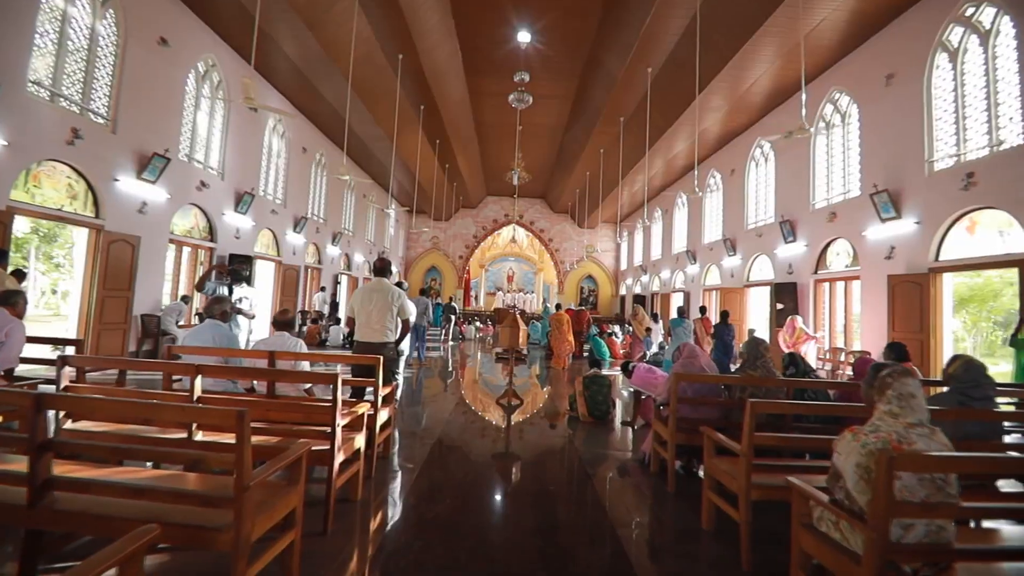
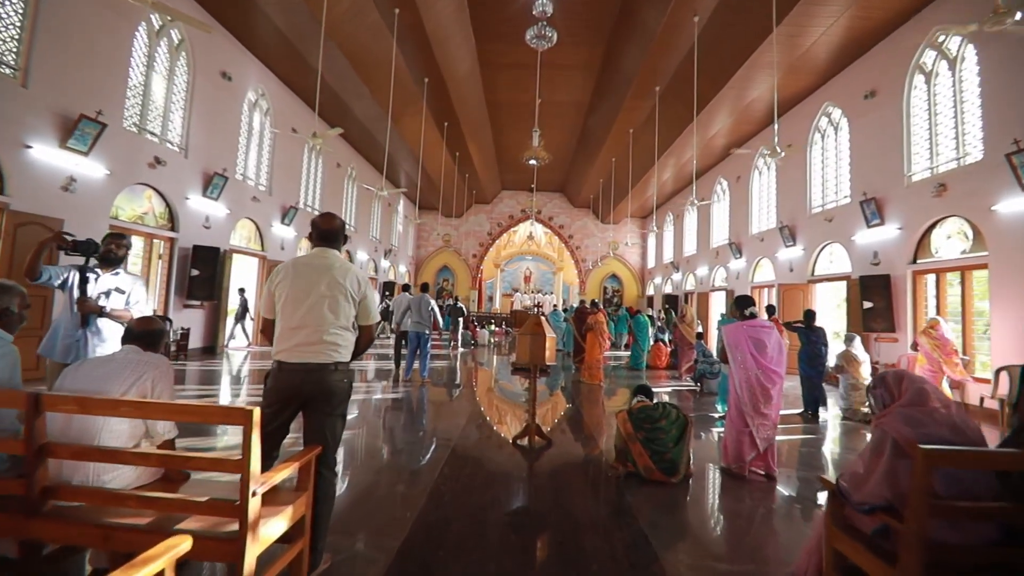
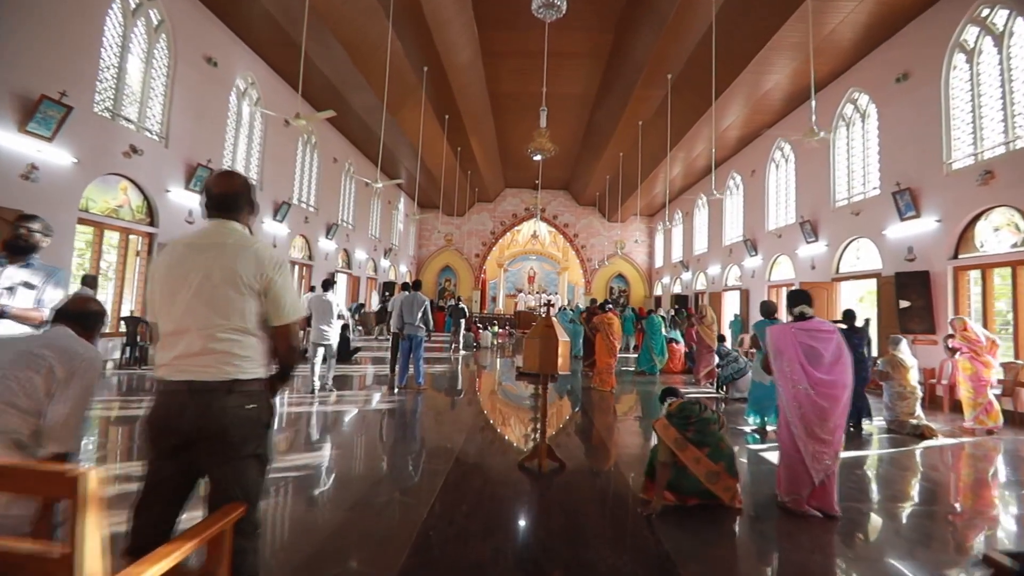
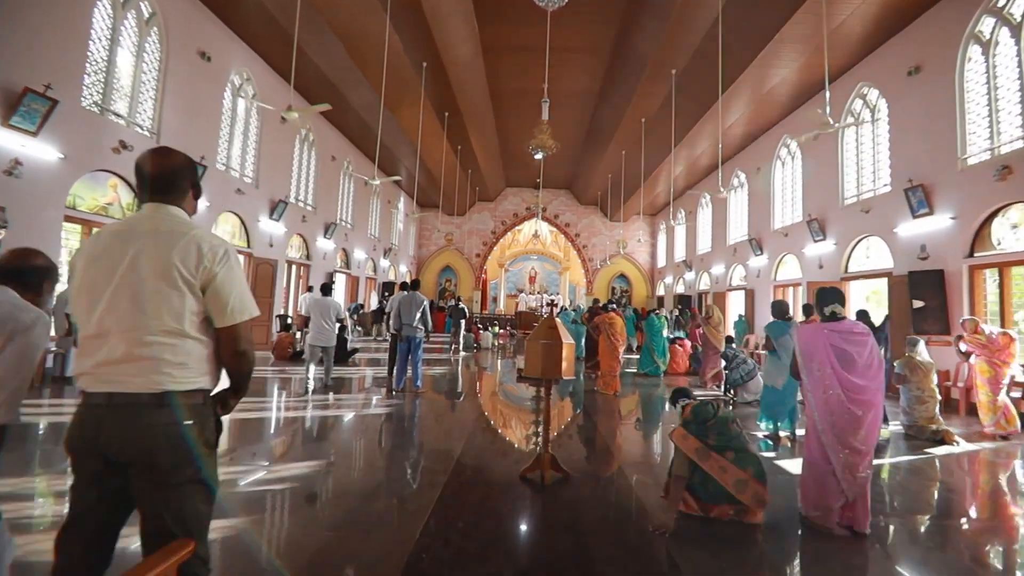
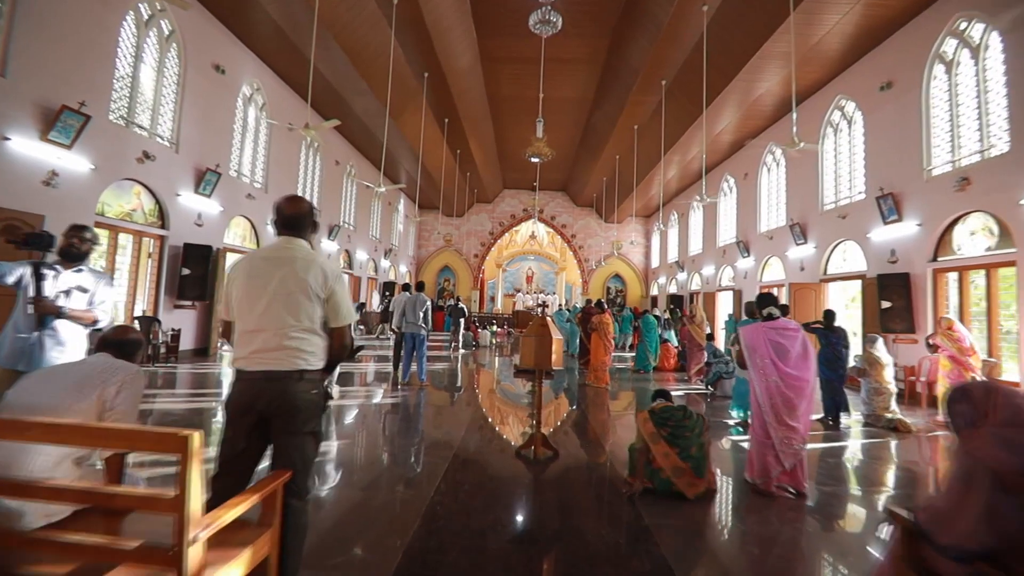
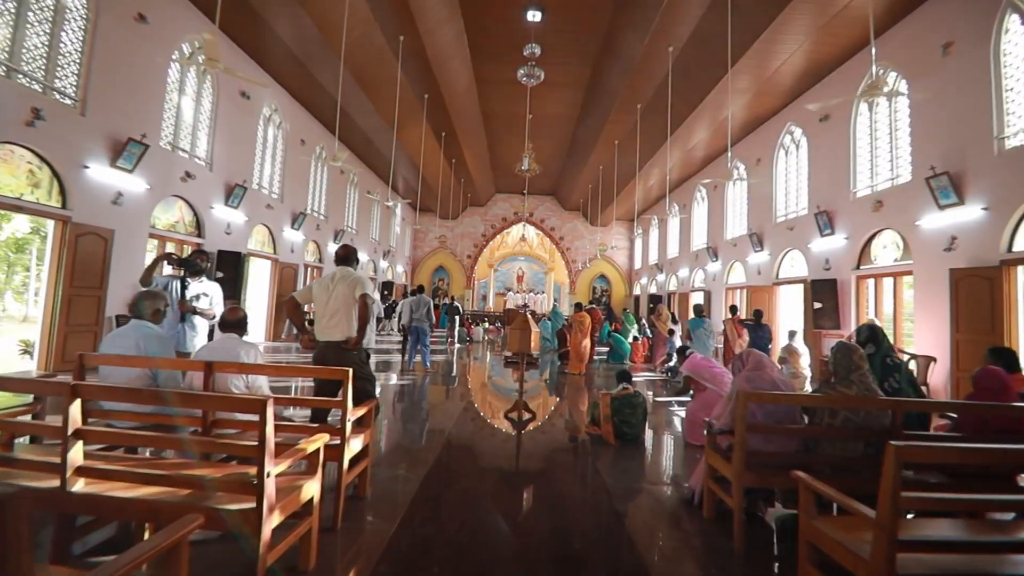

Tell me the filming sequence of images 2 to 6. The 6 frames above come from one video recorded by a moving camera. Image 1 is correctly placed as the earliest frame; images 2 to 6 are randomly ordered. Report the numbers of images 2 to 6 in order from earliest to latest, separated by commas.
6, 2, 5, 3, 4
